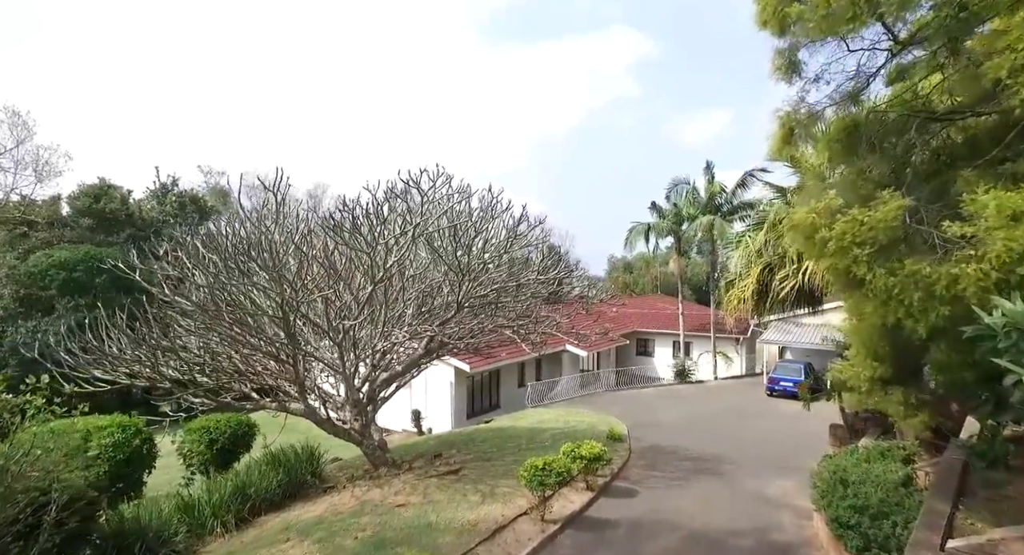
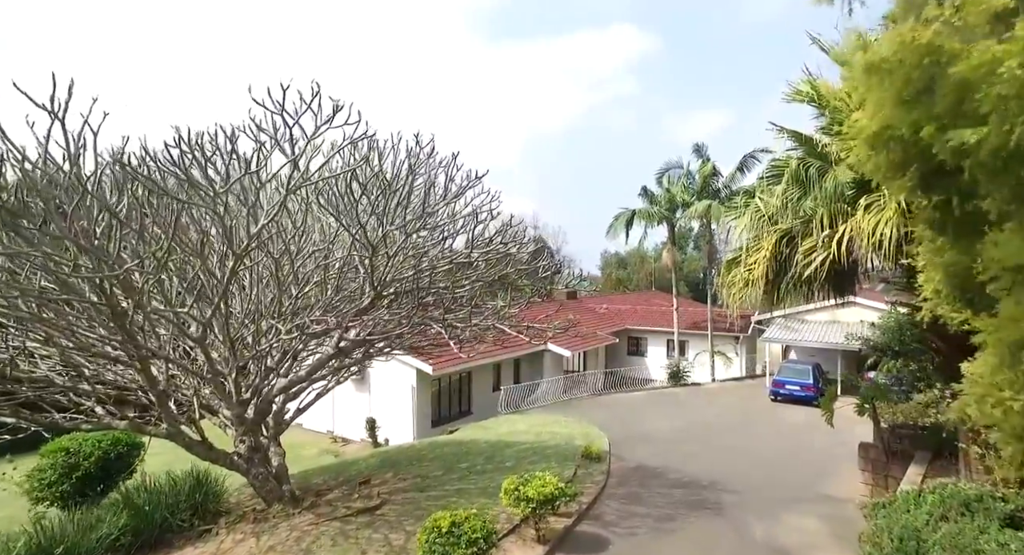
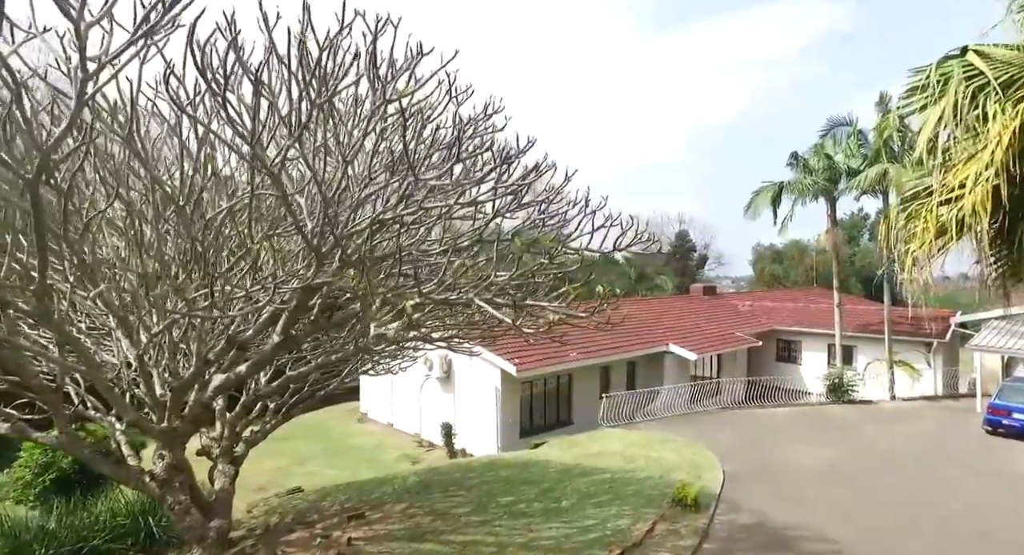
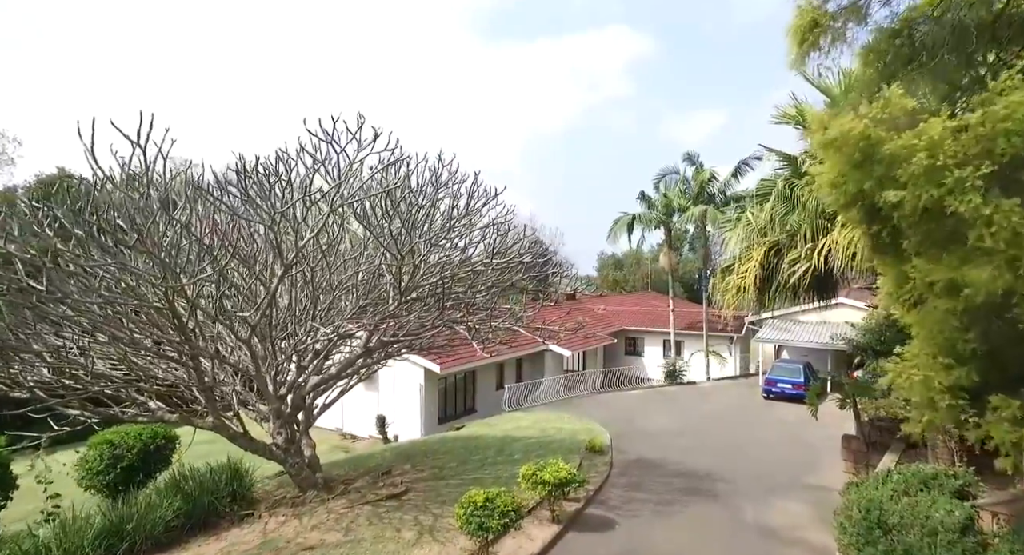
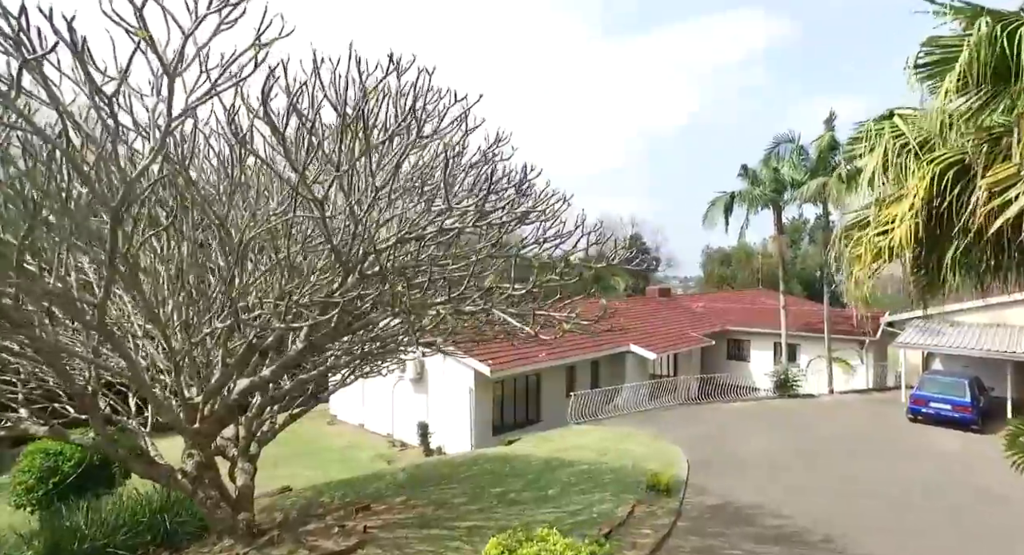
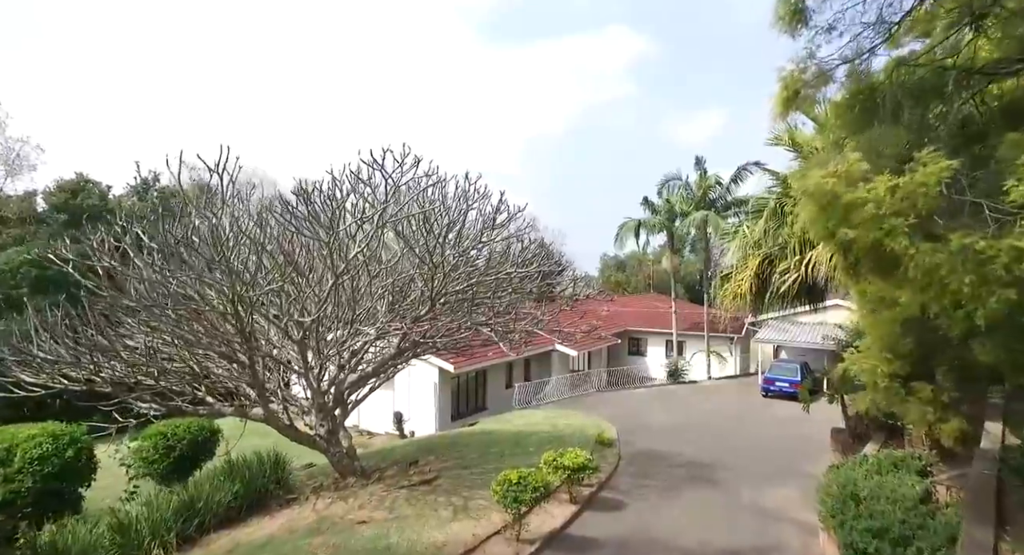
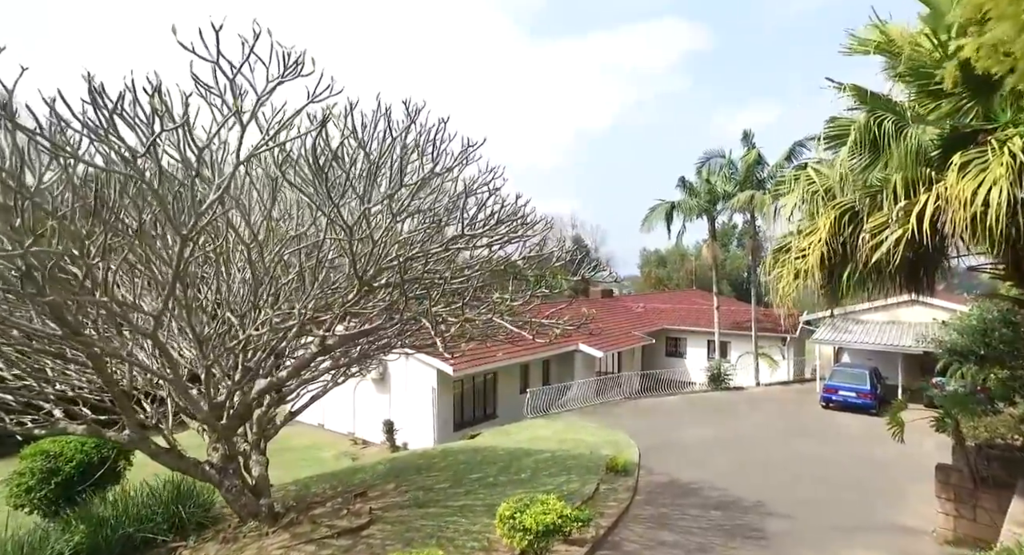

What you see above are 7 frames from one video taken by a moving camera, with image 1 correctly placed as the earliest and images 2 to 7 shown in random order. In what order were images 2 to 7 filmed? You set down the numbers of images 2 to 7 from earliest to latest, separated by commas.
6, 4, 2, 7, 5, 3
